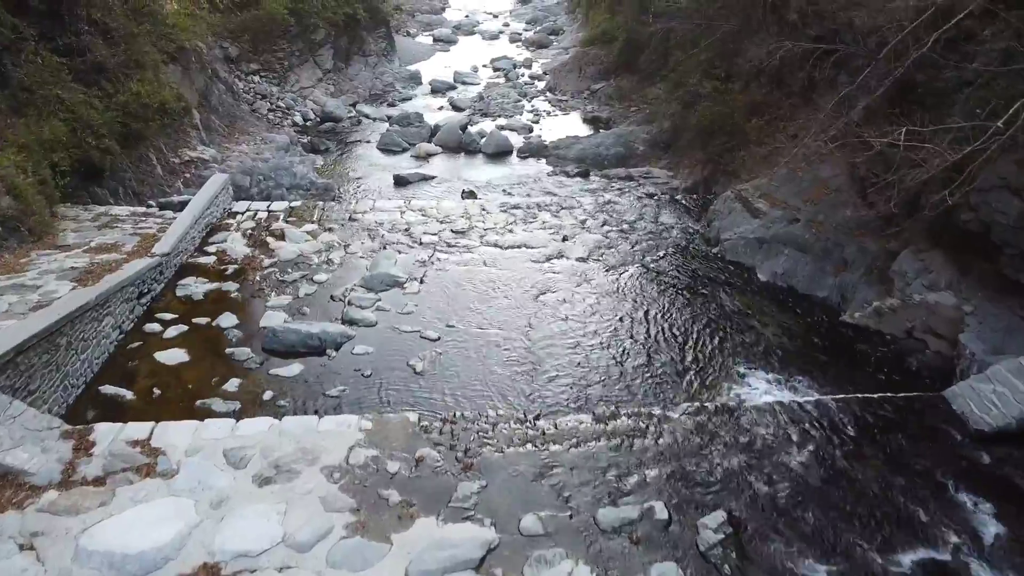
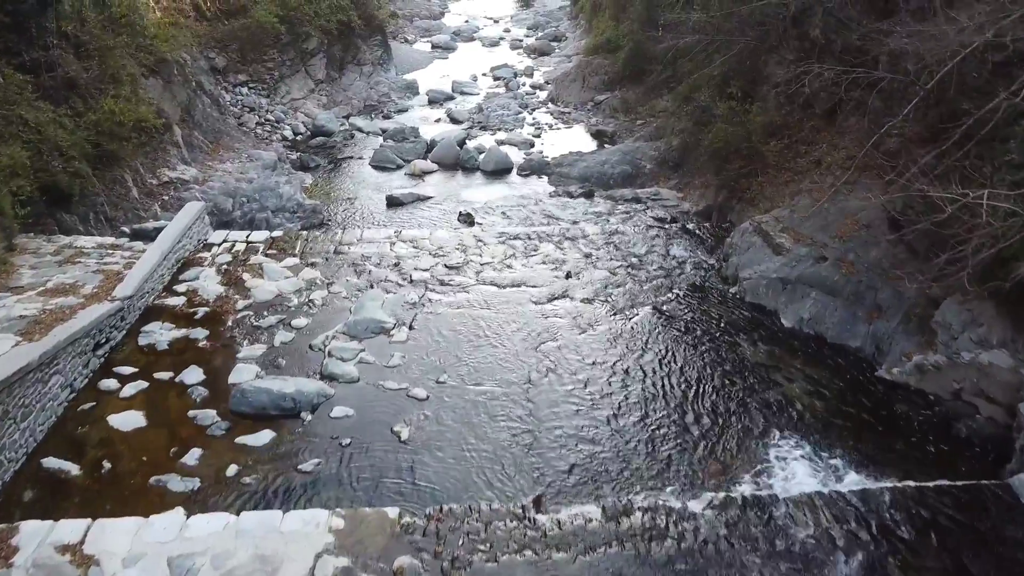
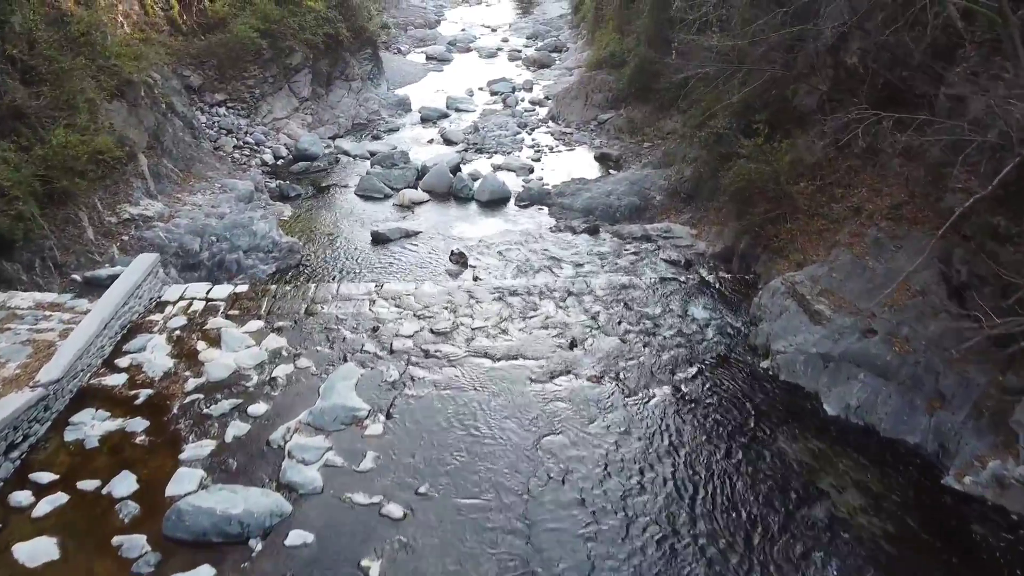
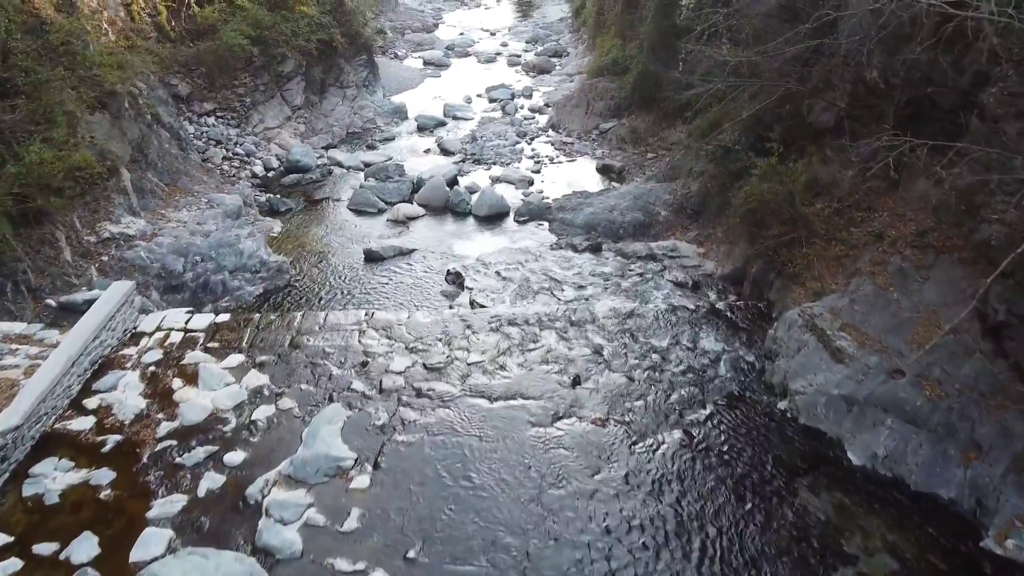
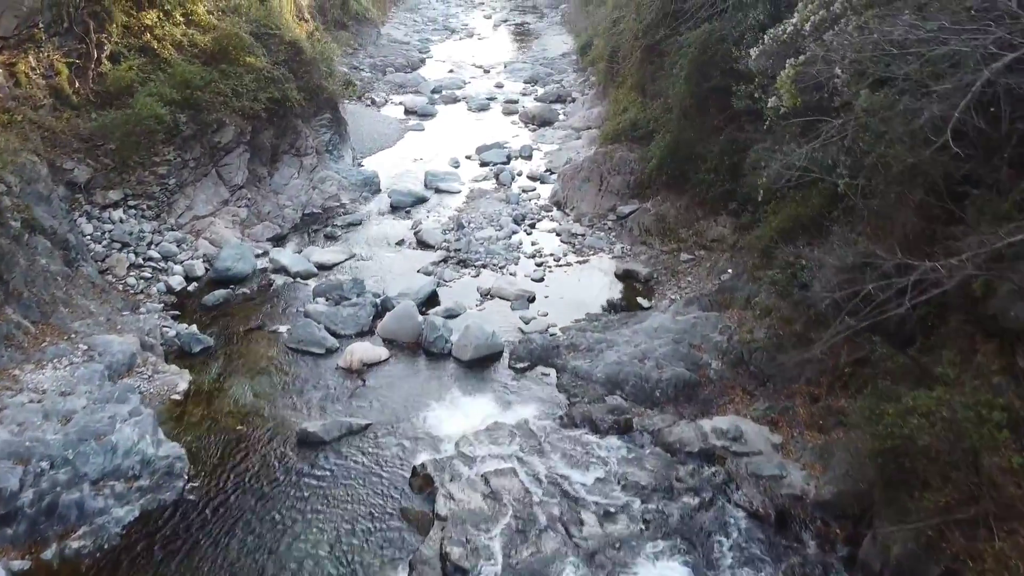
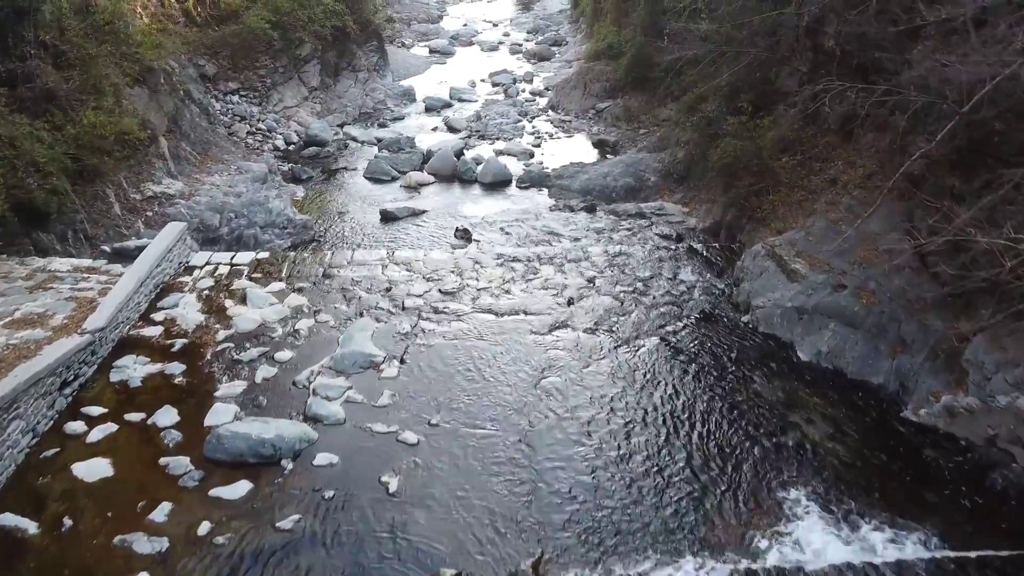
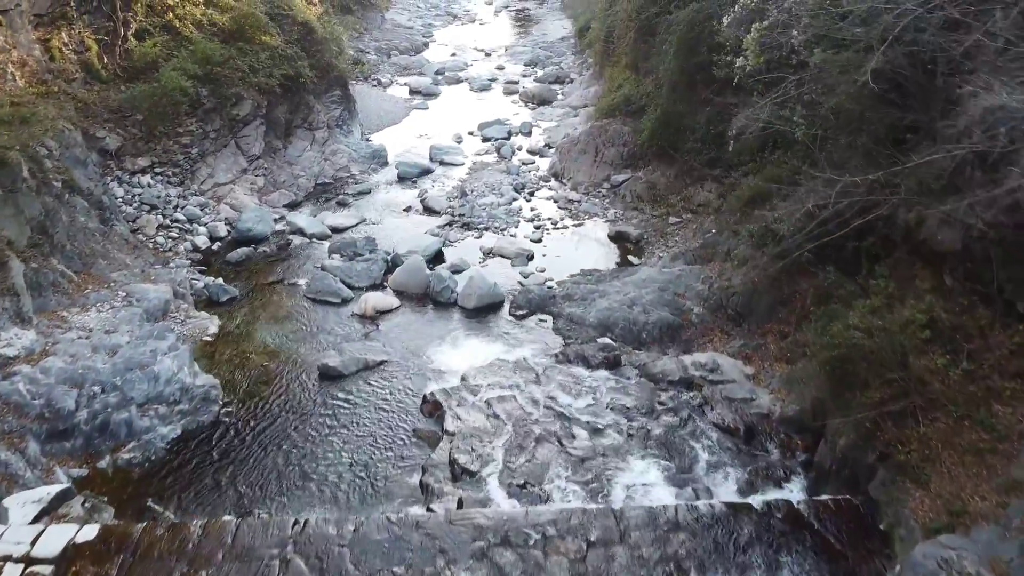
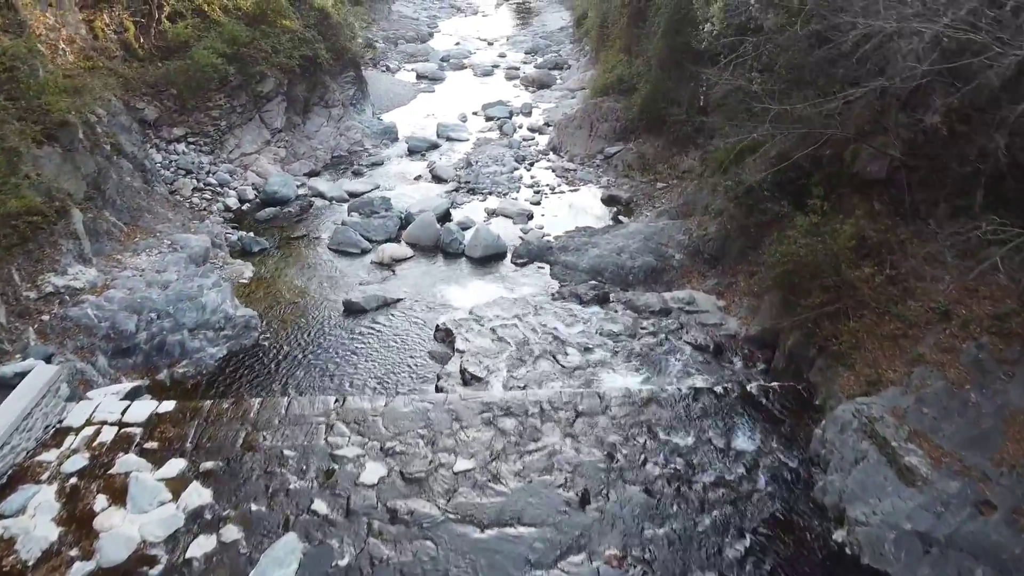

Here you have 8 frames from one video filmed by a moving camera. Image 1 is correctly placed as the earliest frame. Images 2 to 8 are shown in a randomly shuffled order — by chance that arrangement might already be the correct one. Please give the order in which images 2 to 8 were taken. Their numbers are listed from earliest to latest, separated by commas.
2, 6, 3, 4, 8, 7, 5
